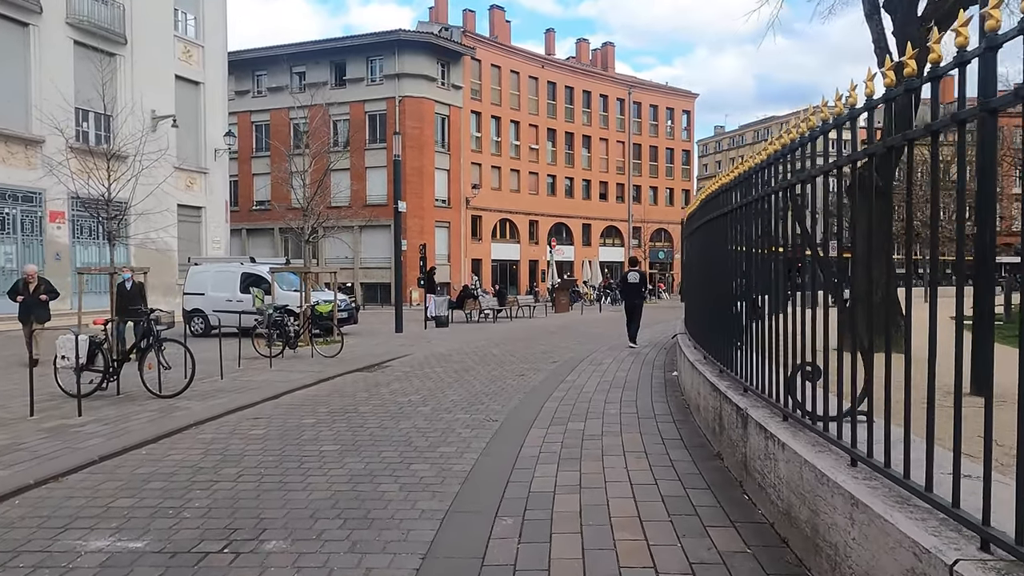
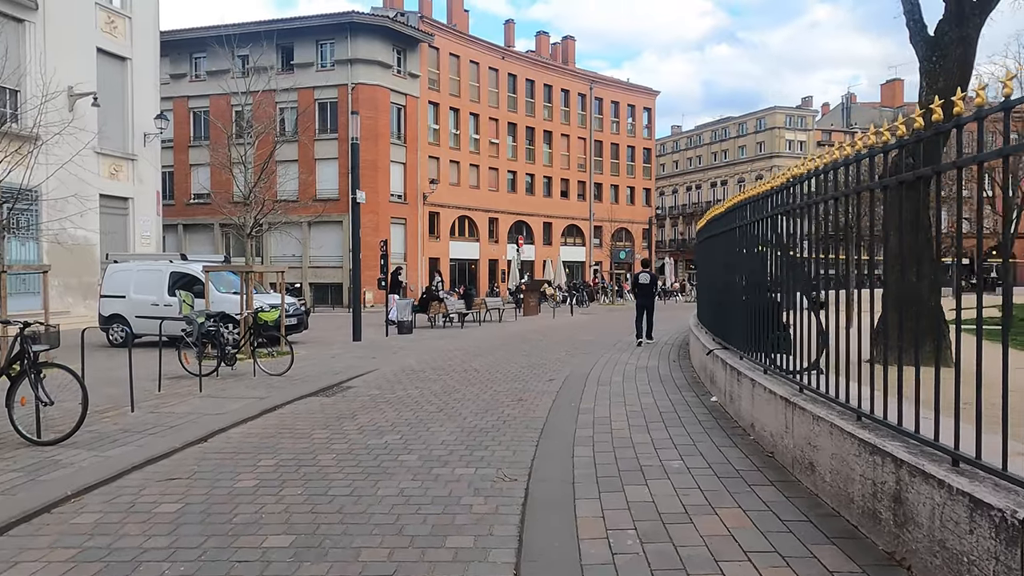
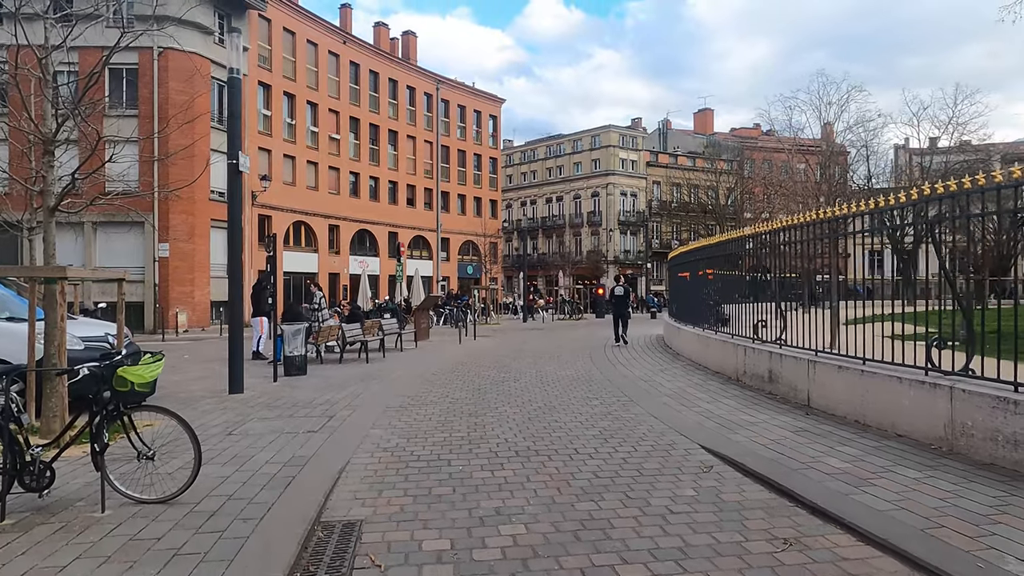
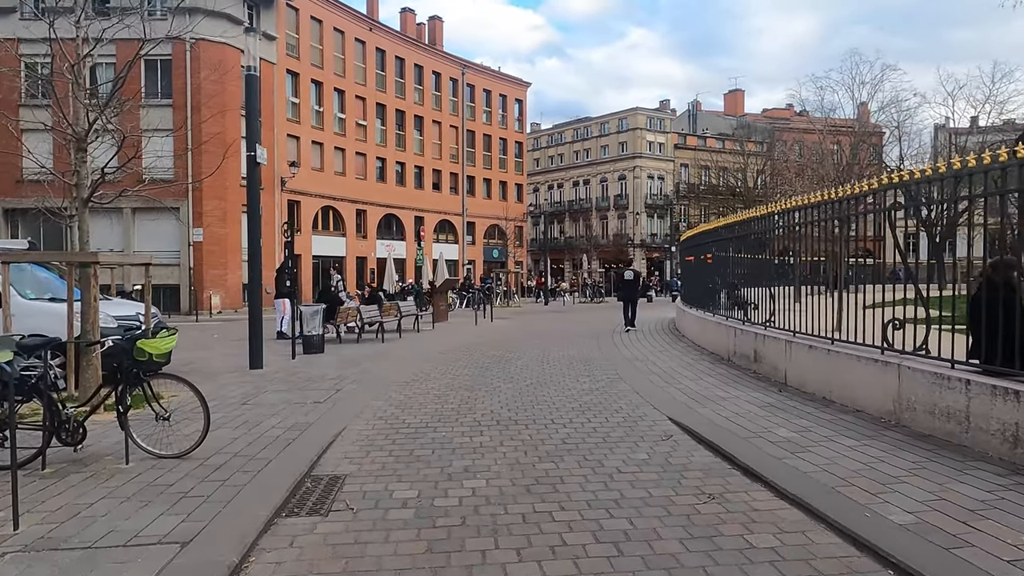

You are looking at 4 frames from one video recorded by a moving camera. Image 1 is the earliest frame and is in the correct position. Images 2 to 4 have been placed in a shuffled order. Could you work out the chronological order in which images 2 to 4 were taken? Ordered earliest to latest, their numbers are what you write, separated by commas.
2, 4, 3
